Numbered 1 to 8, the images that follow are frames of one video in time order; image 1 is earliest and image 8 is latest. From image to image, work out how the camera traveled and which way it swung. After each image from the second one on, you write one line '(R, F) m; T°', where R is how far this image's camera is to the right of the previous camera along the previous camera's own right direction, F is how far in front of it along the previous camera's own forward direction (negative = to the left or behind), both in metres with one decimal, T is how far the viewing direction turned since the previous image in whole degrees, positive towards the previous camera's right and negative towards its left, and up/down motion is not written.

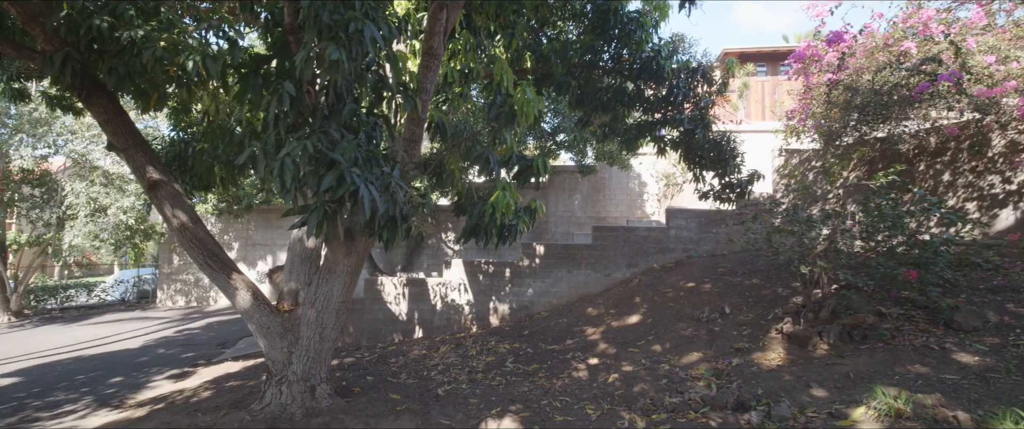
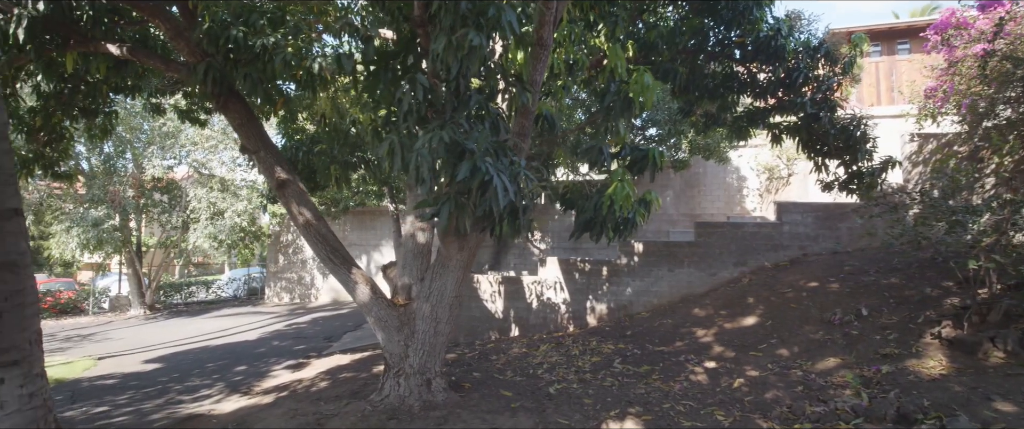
(-0.5, +0.1) m; -8°
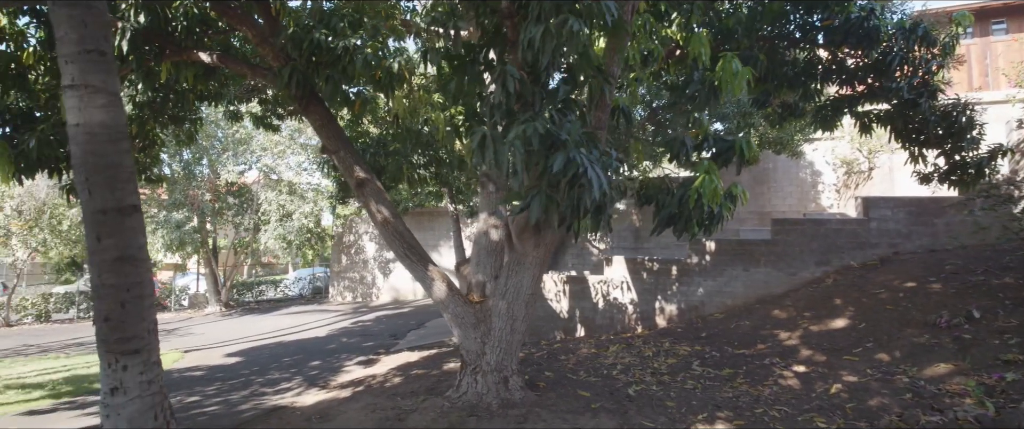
(-0.3, +0.1) m; -5°
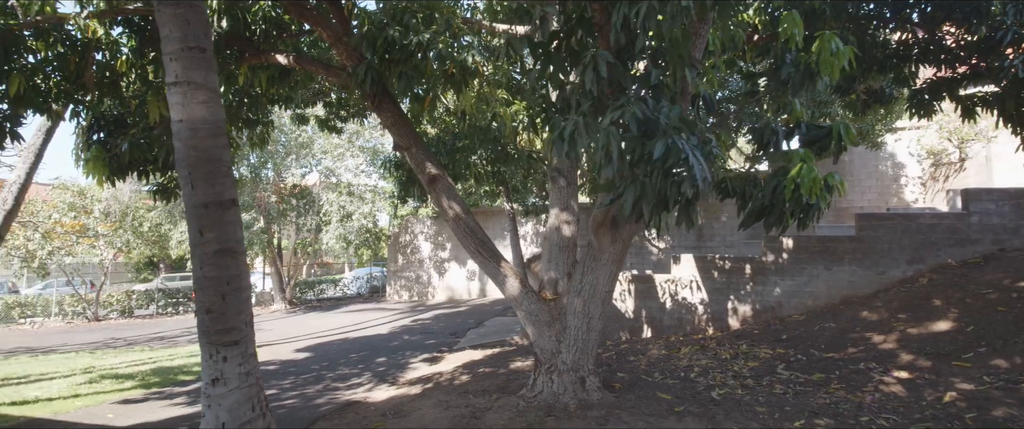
(-0.3, +0.1) m; -5°
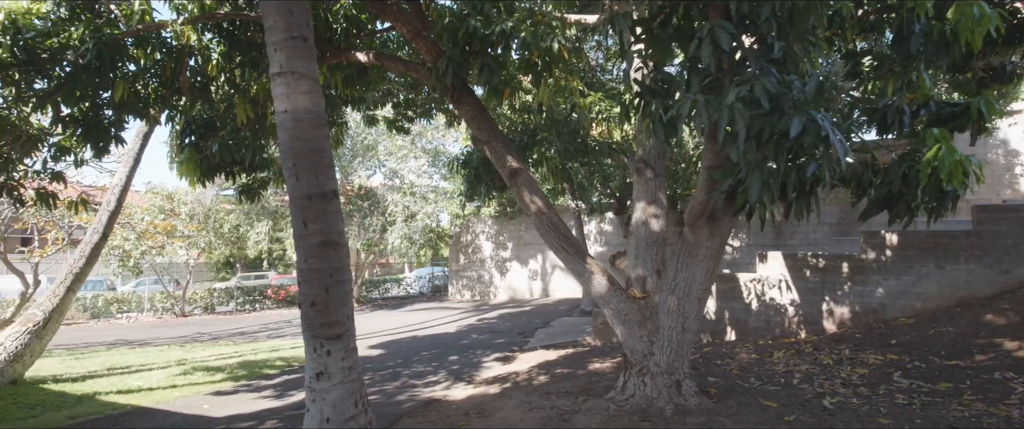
(-0.4, +0.2) m; -6°
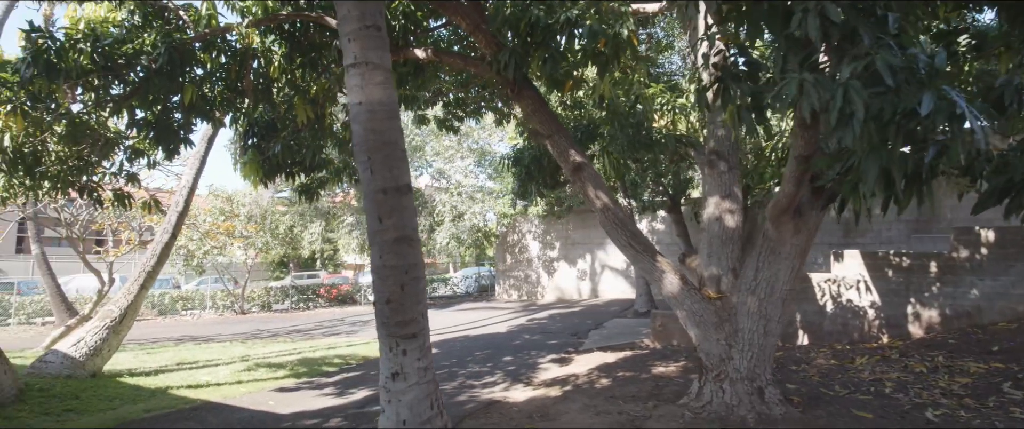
(-0.3, +0.2) m; -5°
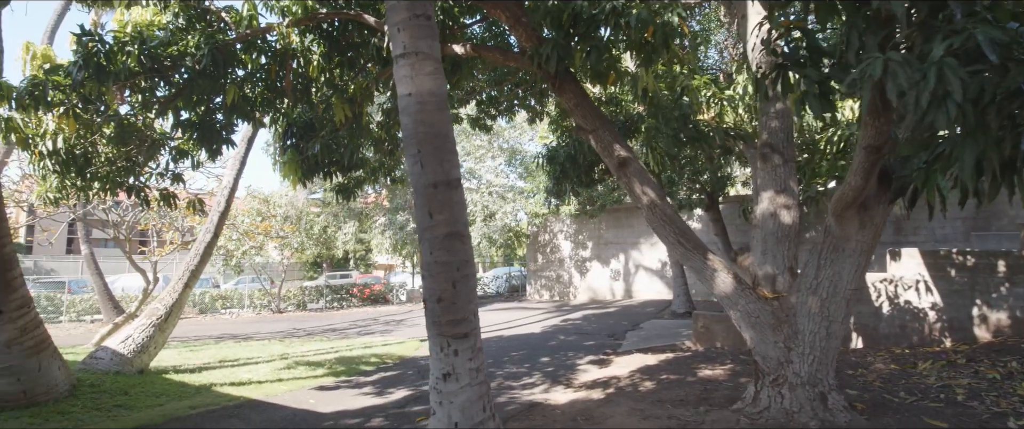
(-0.2, +0.2) m; -3°
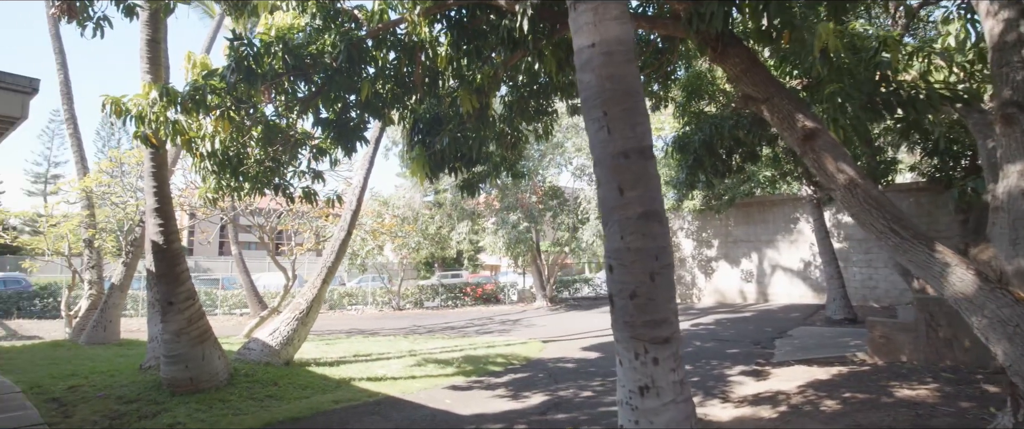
(-0.6, +0.6) m; -11°
